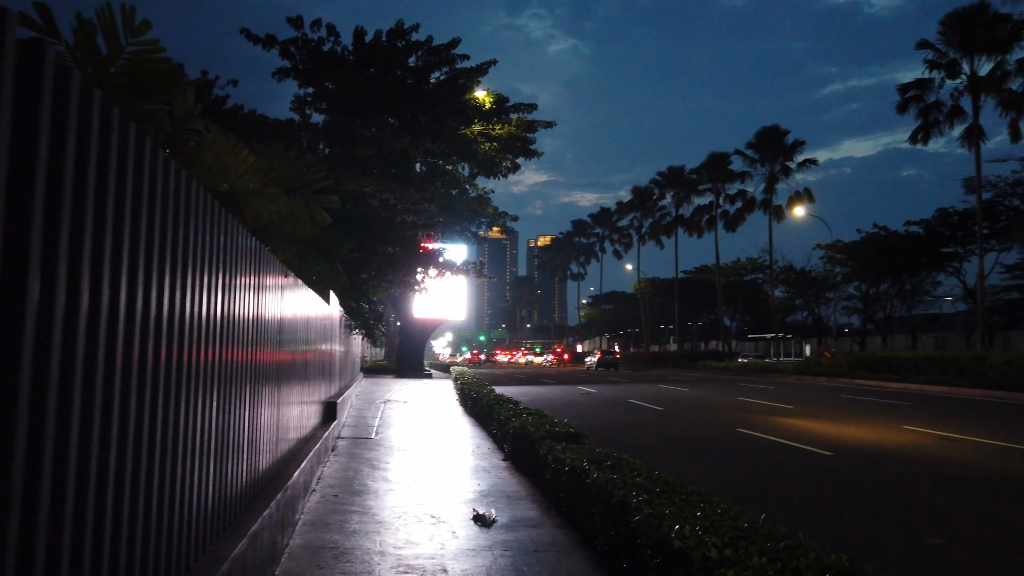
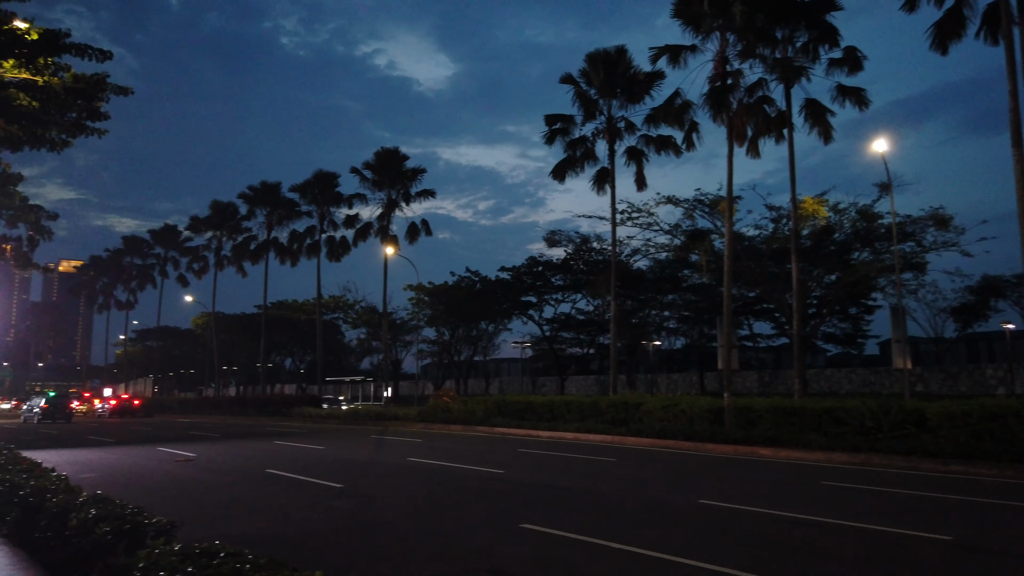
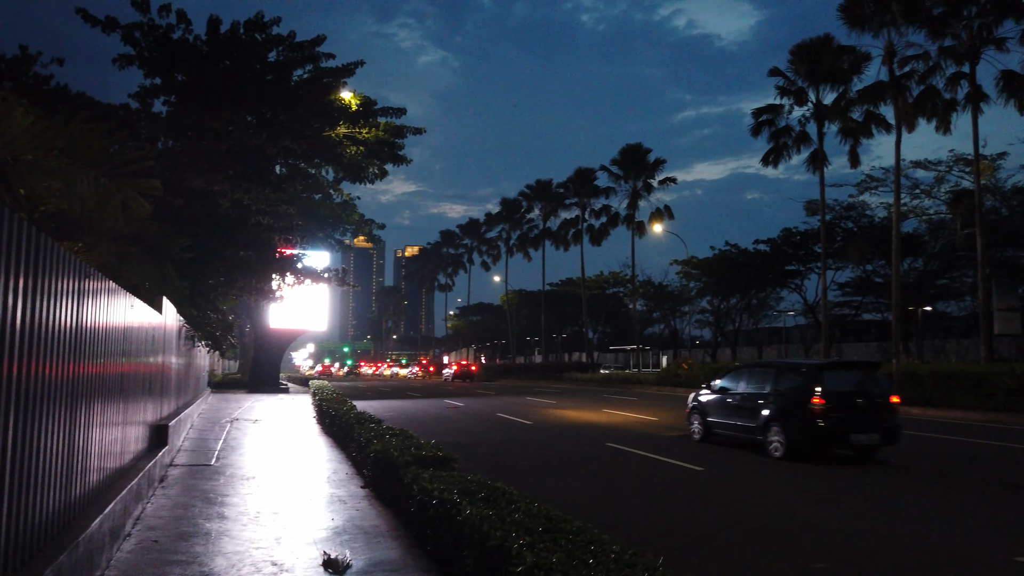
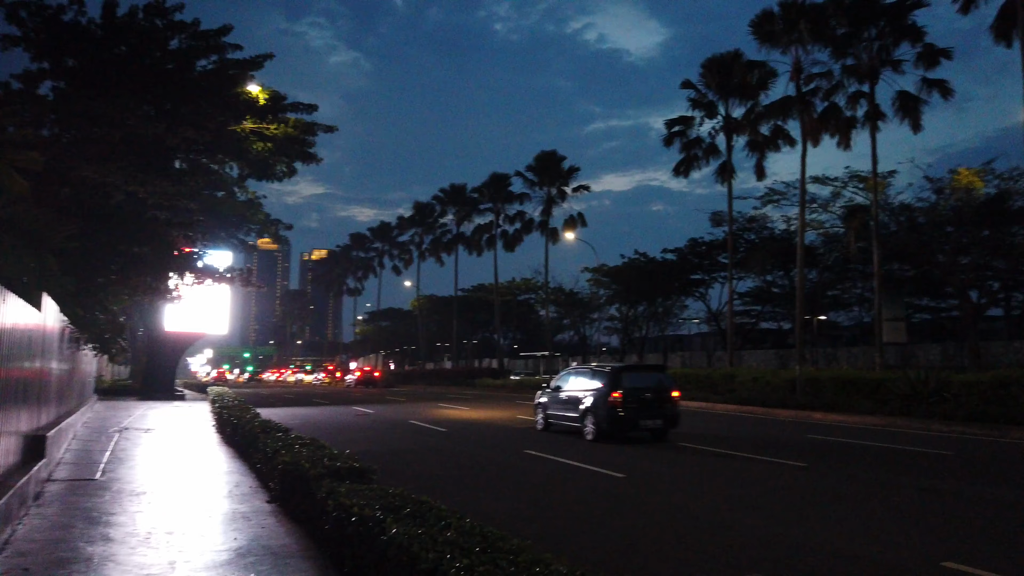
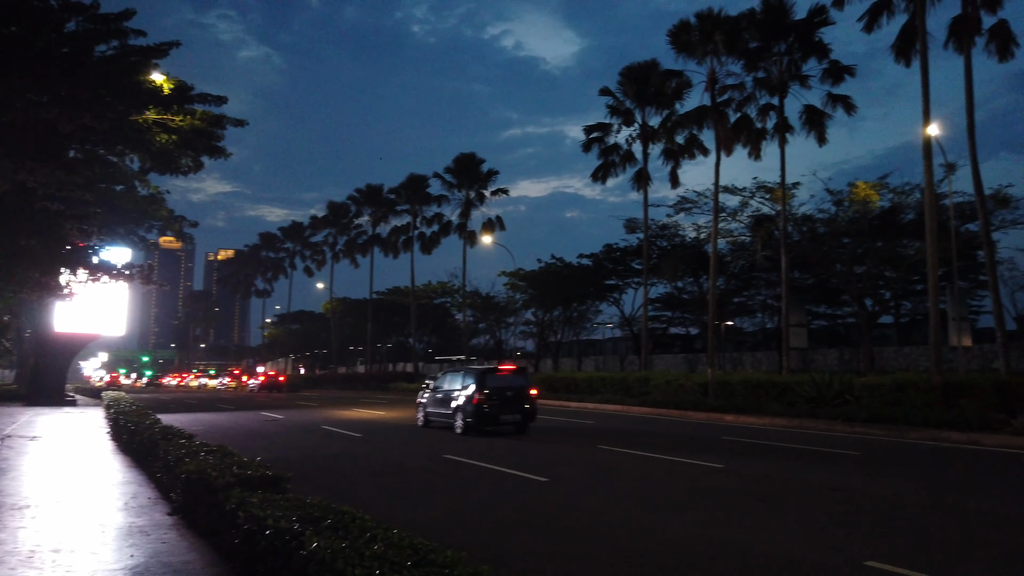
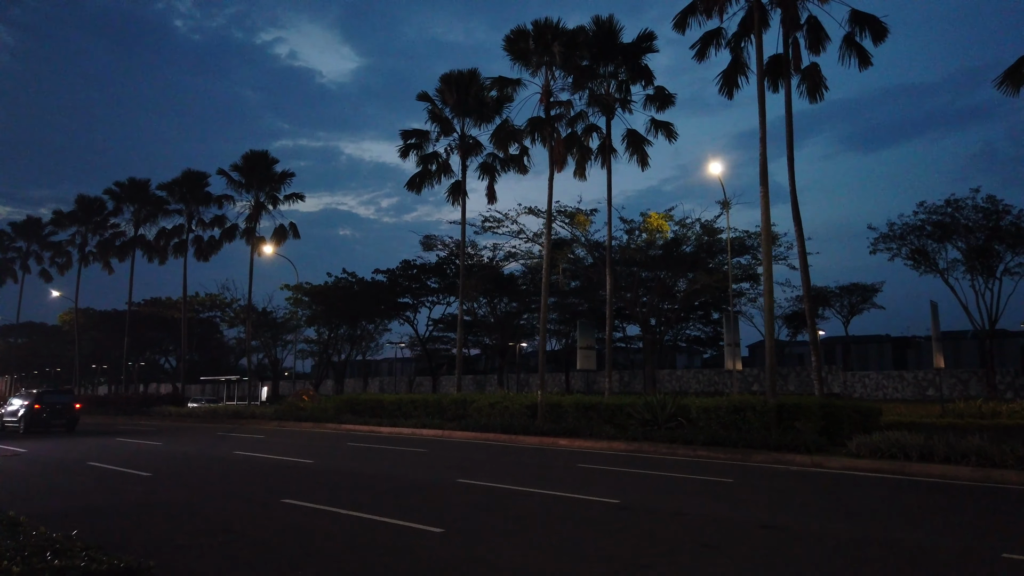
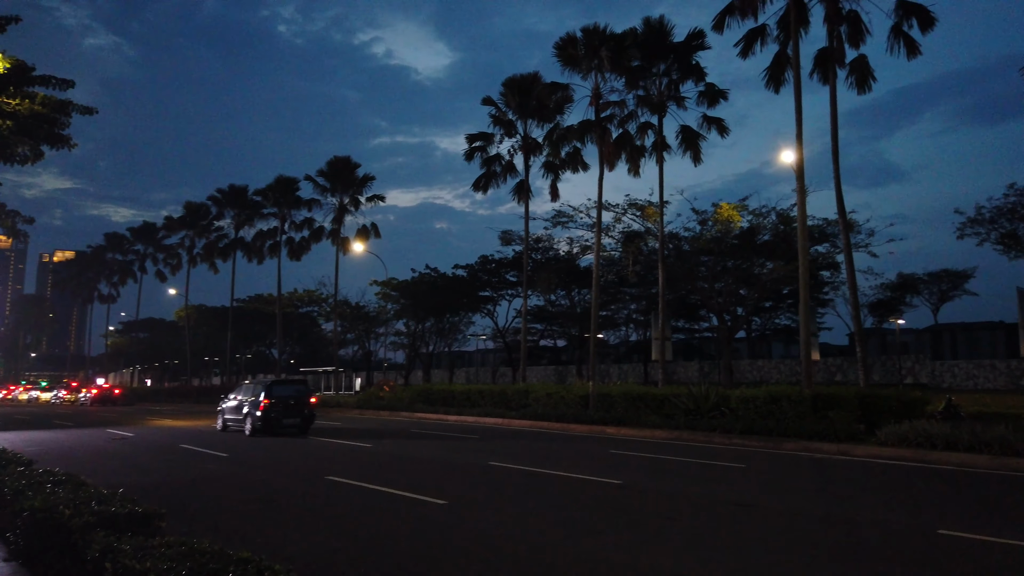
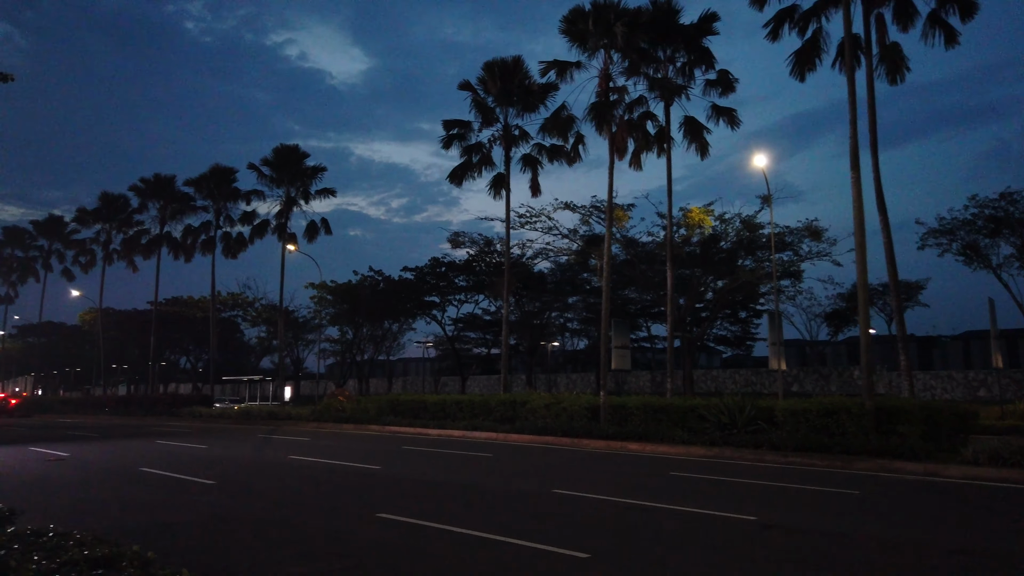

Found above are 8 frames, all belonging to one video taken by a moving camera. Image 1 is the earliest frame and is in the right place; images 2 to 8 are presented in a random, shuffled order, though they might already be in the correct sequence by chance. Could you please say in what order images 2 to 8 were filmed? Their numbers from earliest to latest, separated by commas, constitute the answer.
3, 4, 5, 7, 6, 8, 2
